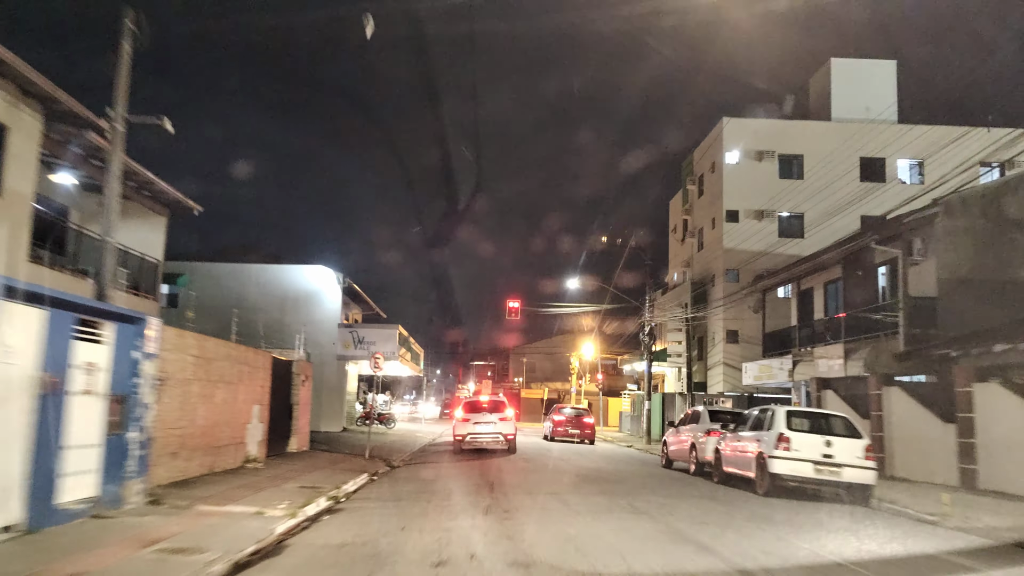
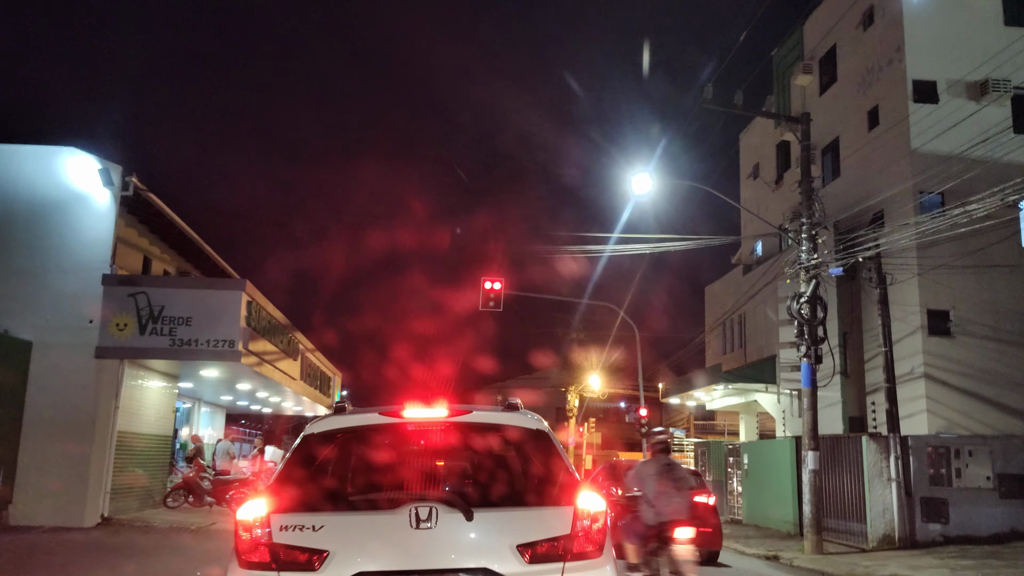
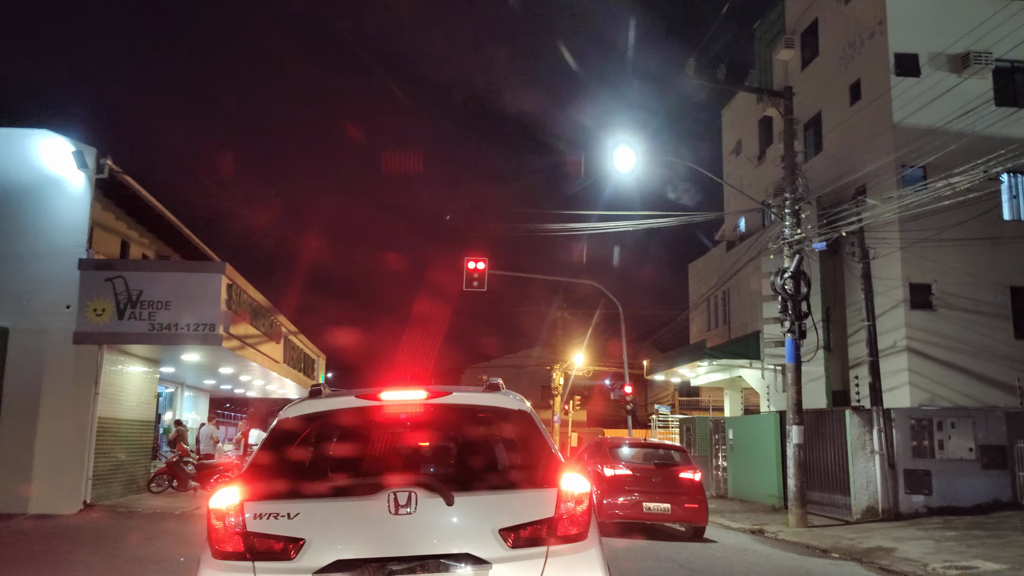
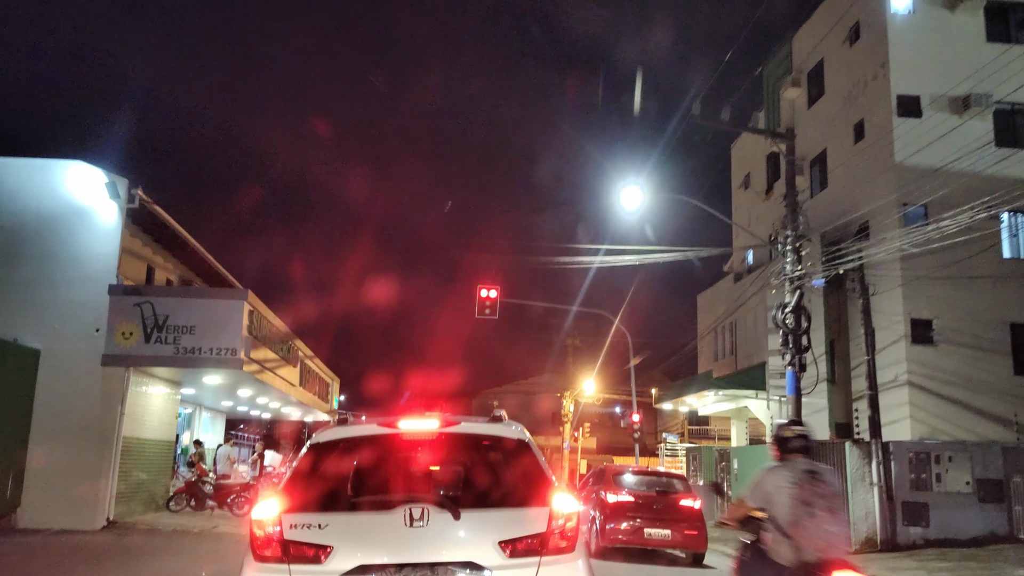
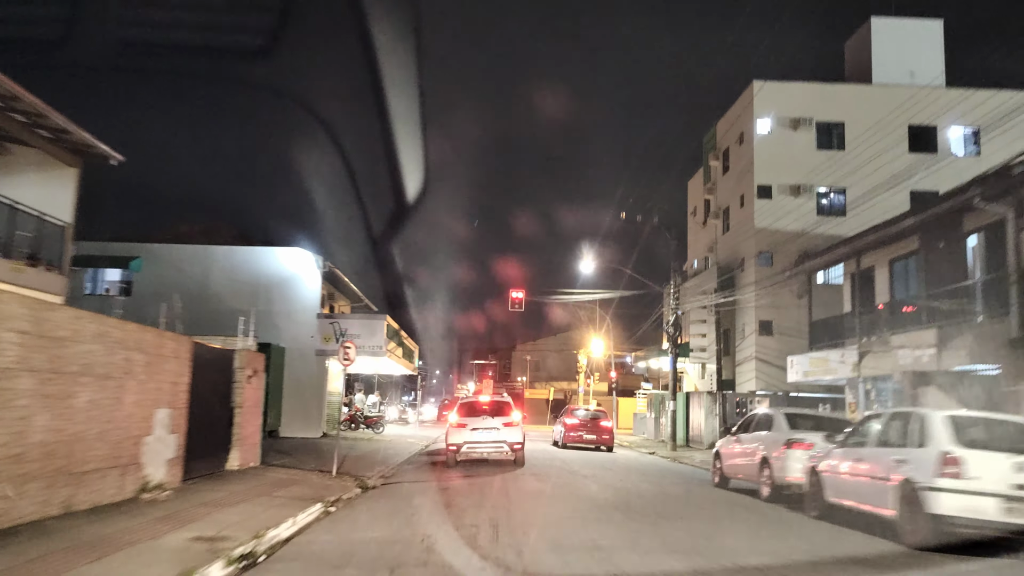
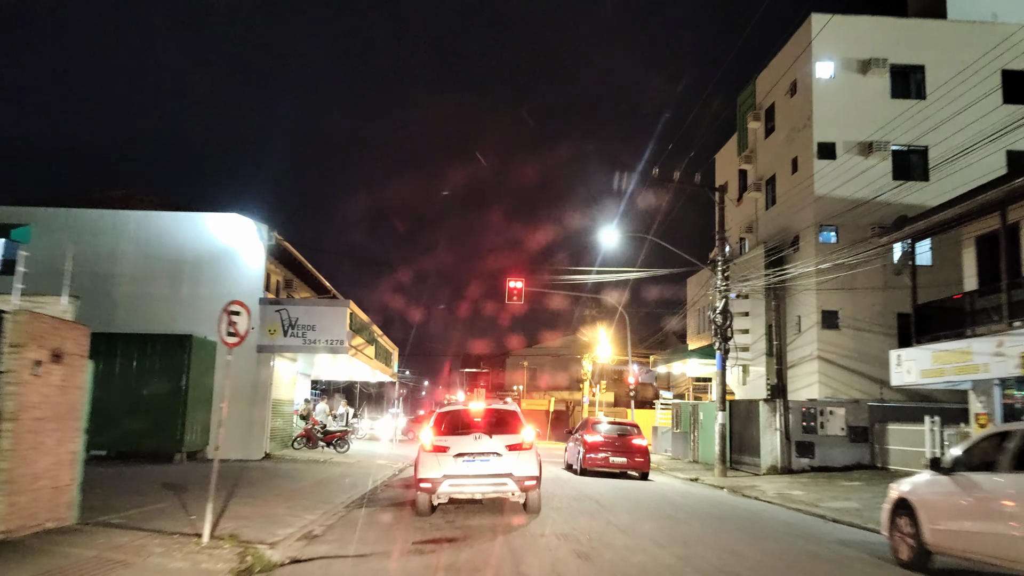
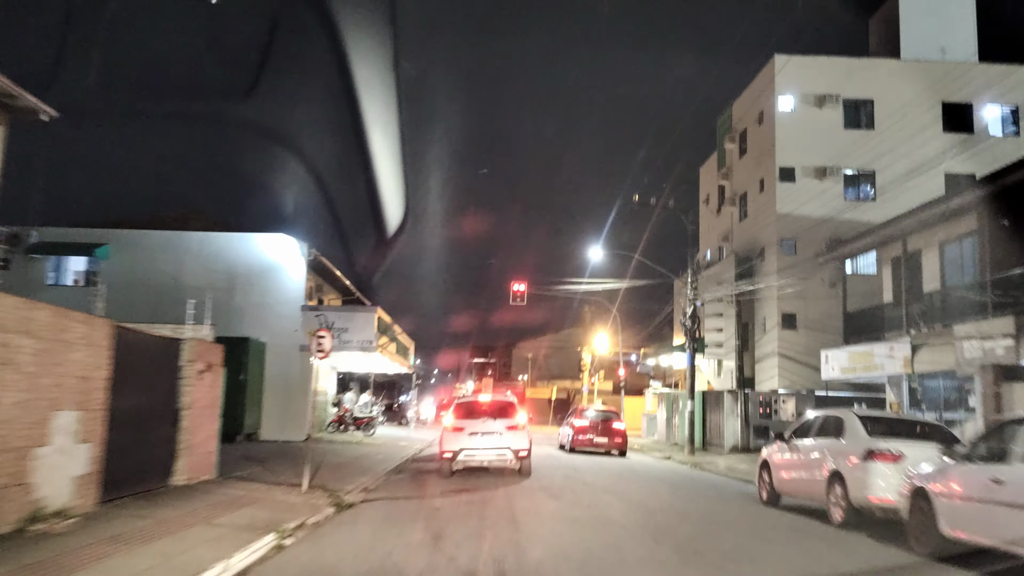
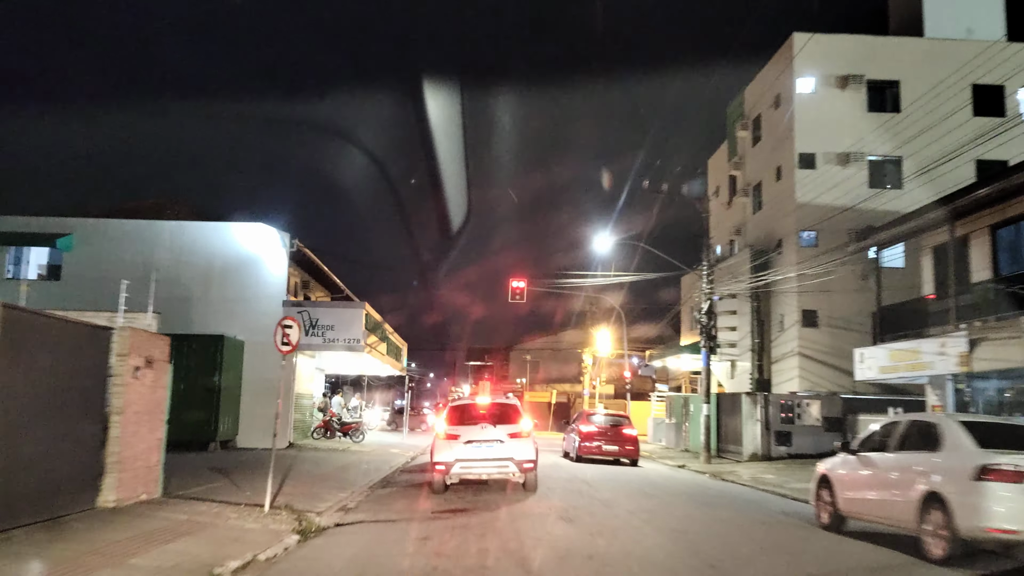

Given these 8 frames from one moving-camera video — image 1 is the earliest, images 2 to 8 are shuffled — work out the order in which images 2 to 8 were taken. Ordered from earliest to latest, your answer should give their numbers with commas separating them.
5, 7, 8, 6, 4, 2, 3
